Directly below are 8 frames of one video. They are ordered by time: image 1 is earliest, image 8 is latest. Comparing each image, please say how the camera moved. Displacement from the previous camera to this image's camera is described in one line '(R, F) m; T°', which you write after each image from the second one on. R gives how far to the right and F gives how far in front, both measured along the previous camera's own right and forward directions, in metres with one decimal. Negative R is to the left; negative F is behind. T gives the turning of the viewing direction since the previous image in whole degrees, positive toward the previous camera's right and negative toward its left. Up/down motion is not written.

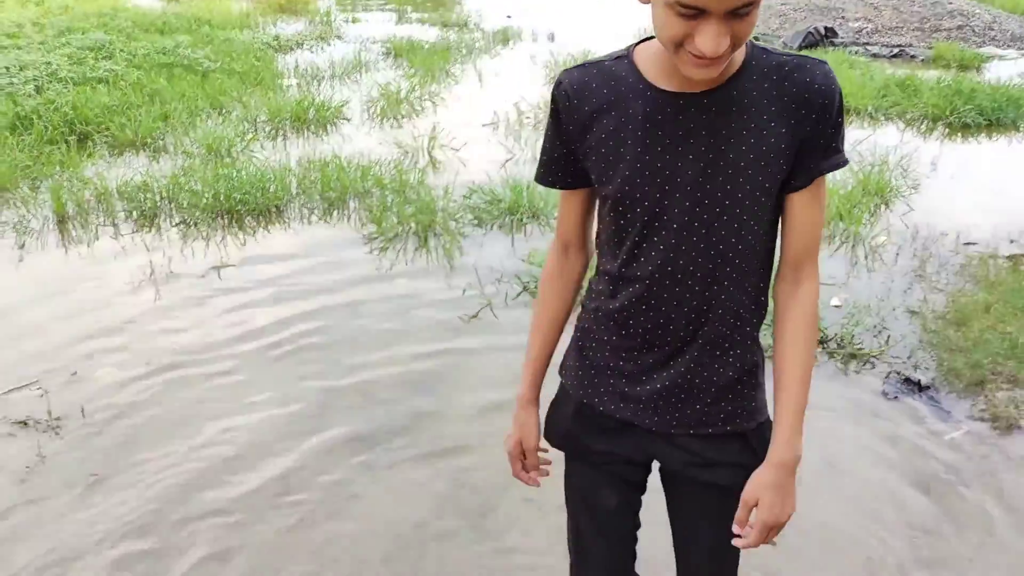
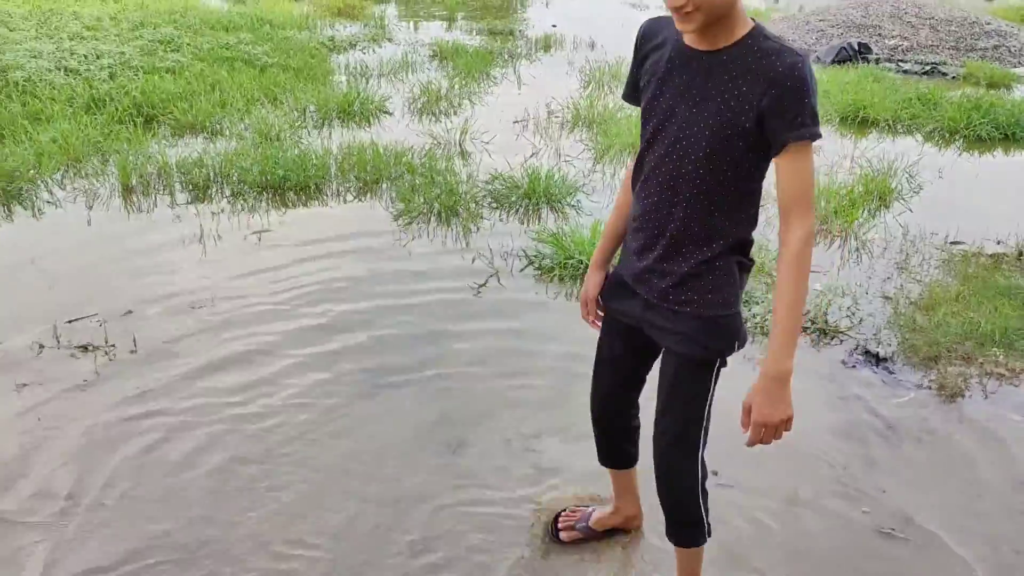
(+0.3, -0.4) m; -3°
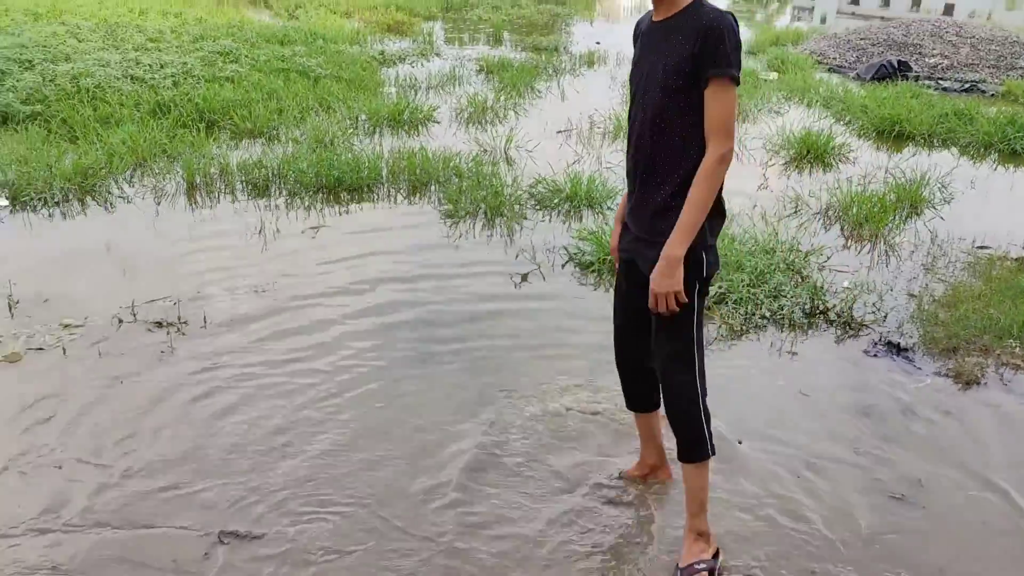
(0.0, -0.3) m; -2°
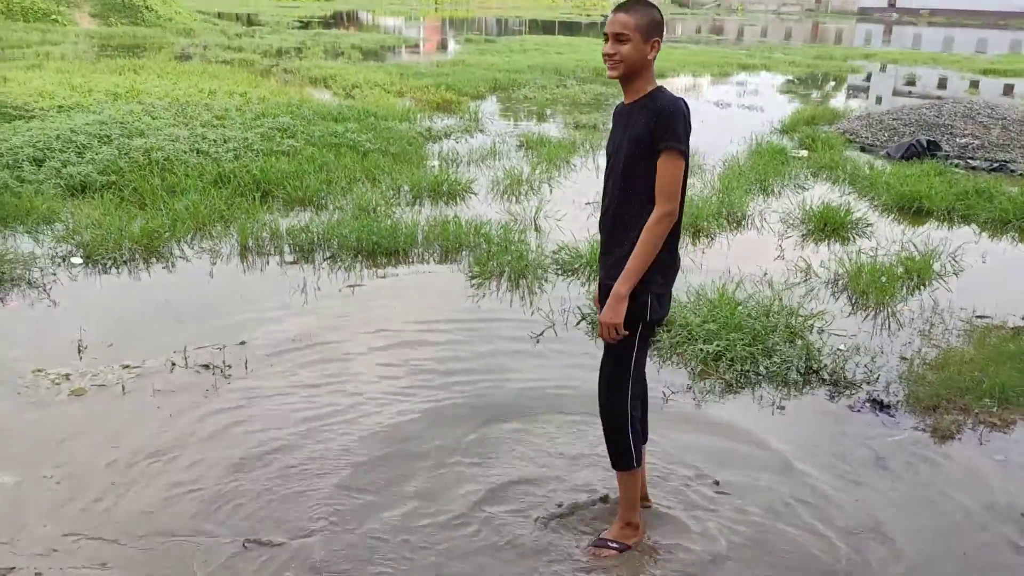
(+0.2, -0.4) m; -3°
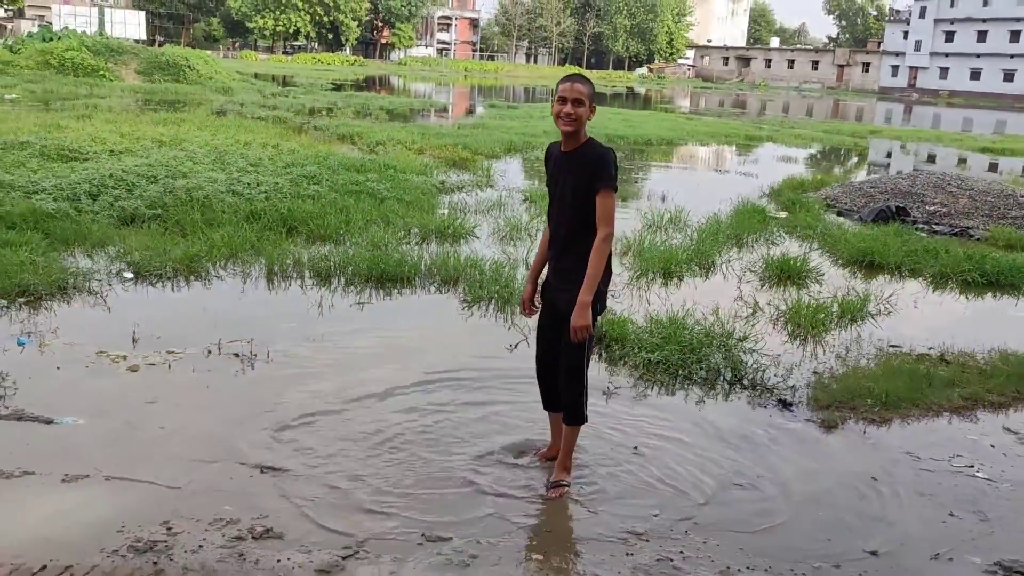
(+0.3, -1.0) m; -1°
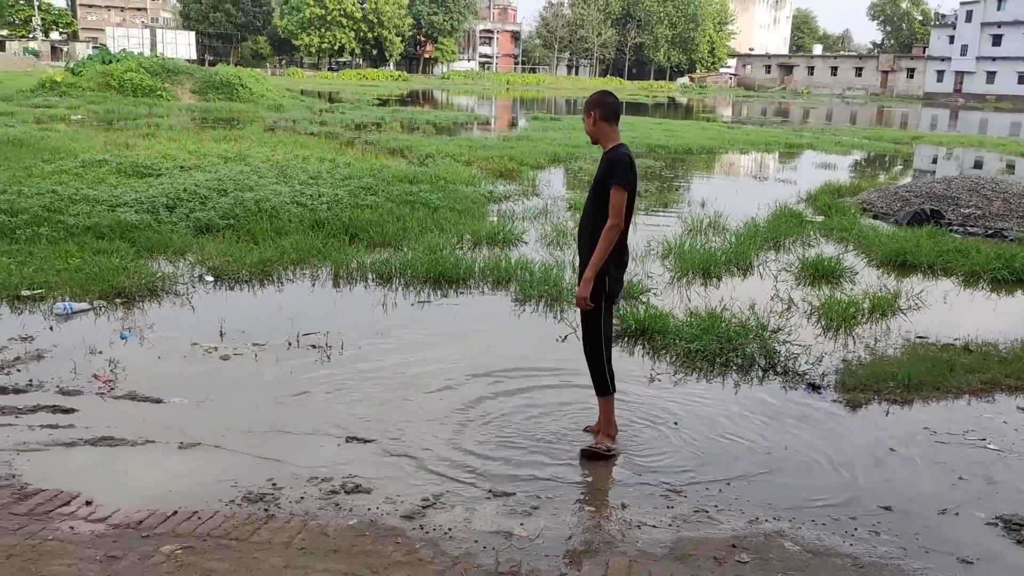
(-0.1, -0.6) m; -3°
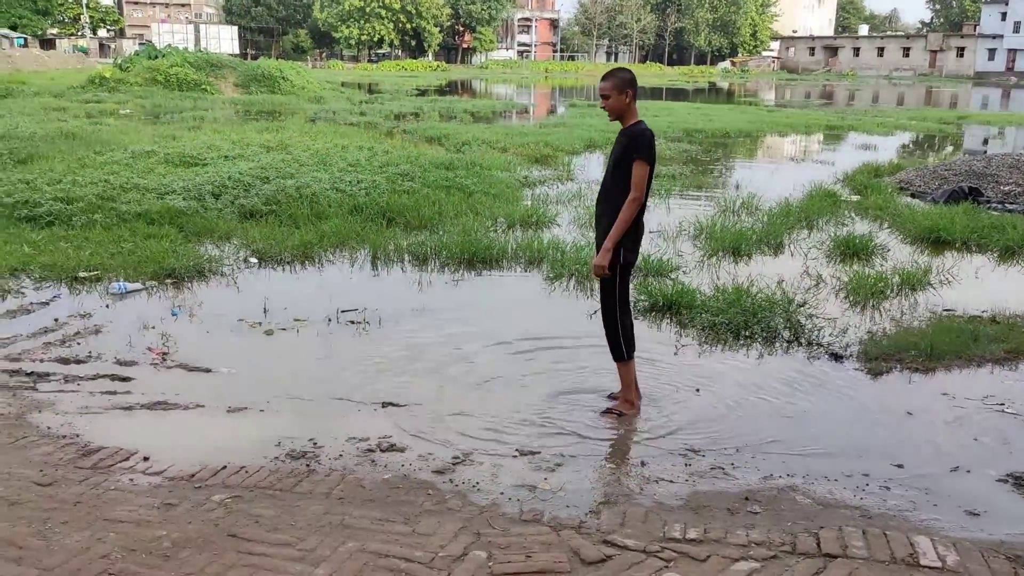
(+0.1, -0.2) m; -3°
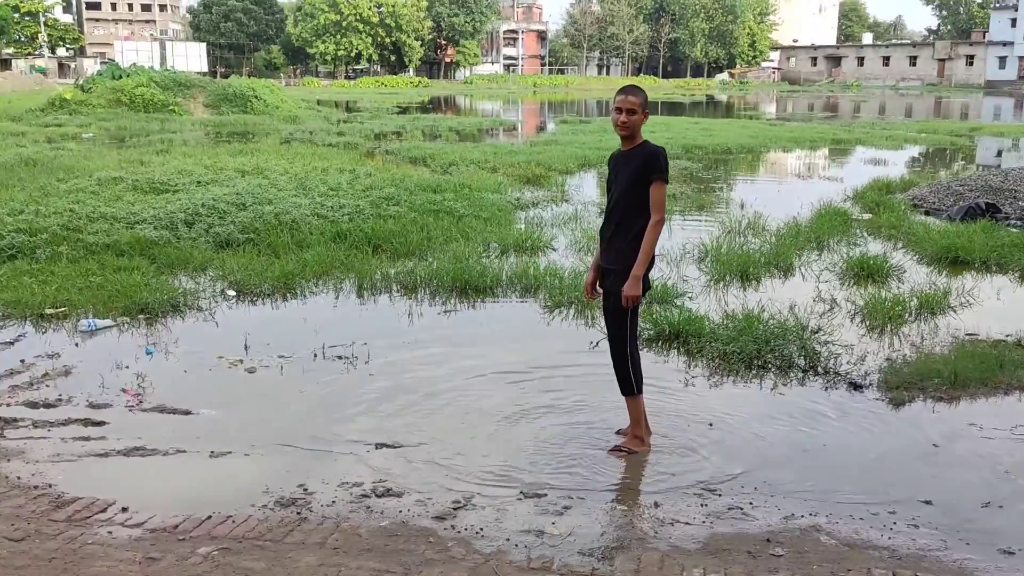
(-0.1, +0.4) m; +1°
